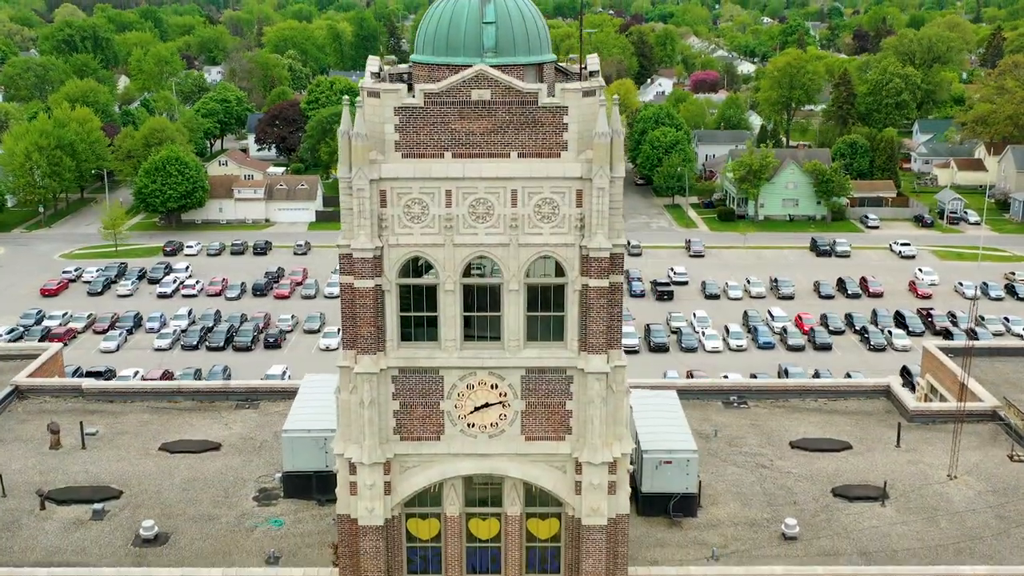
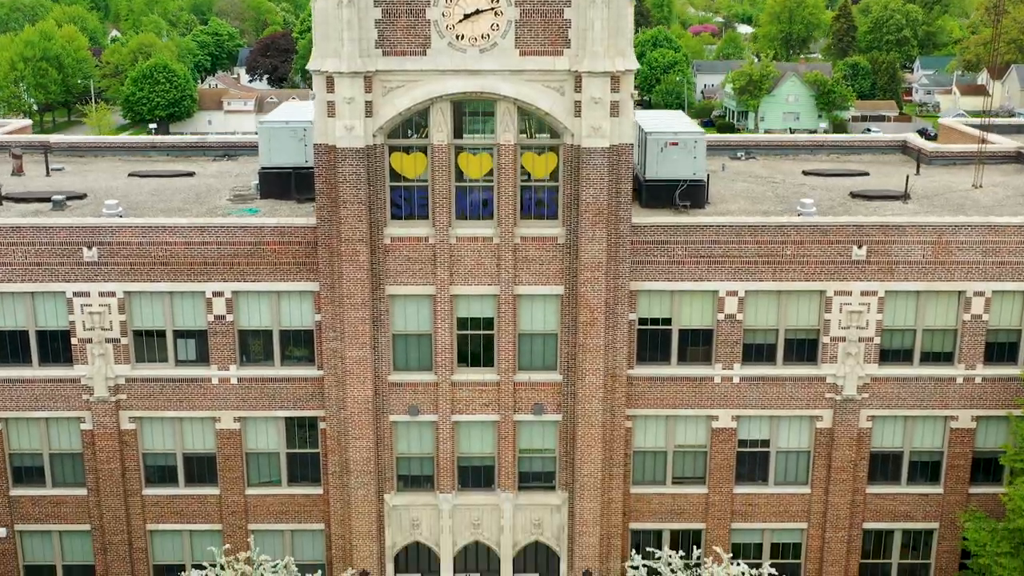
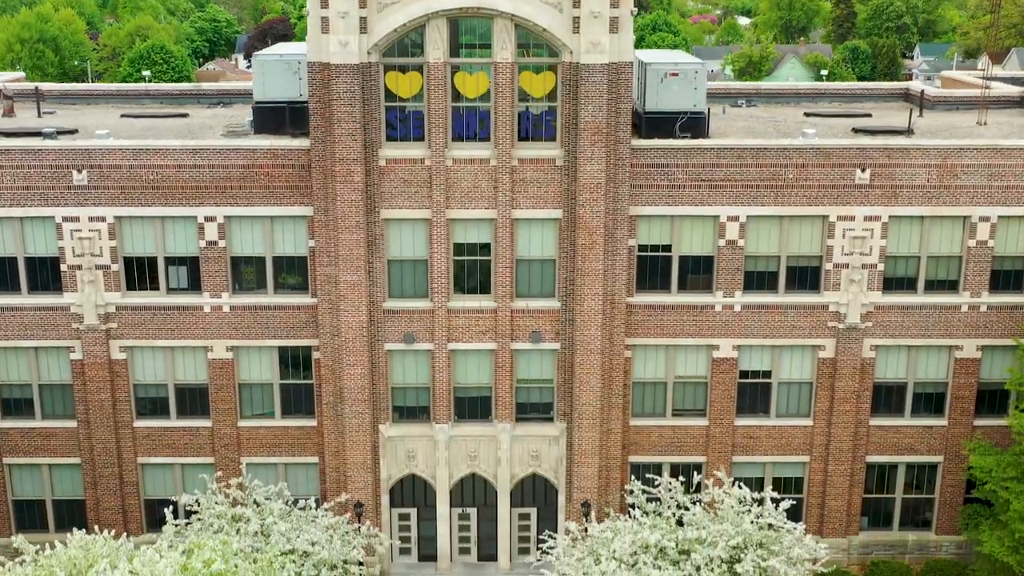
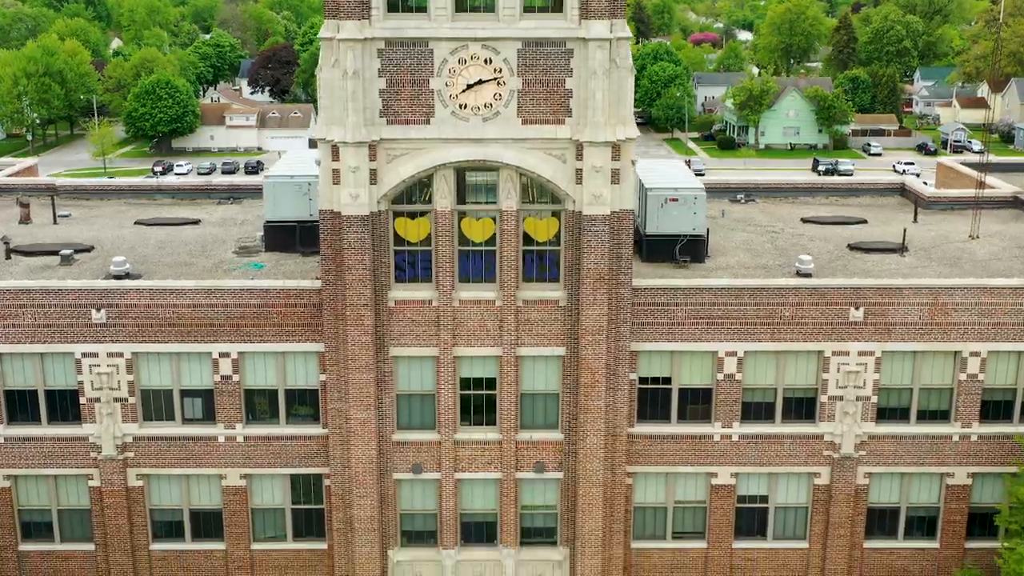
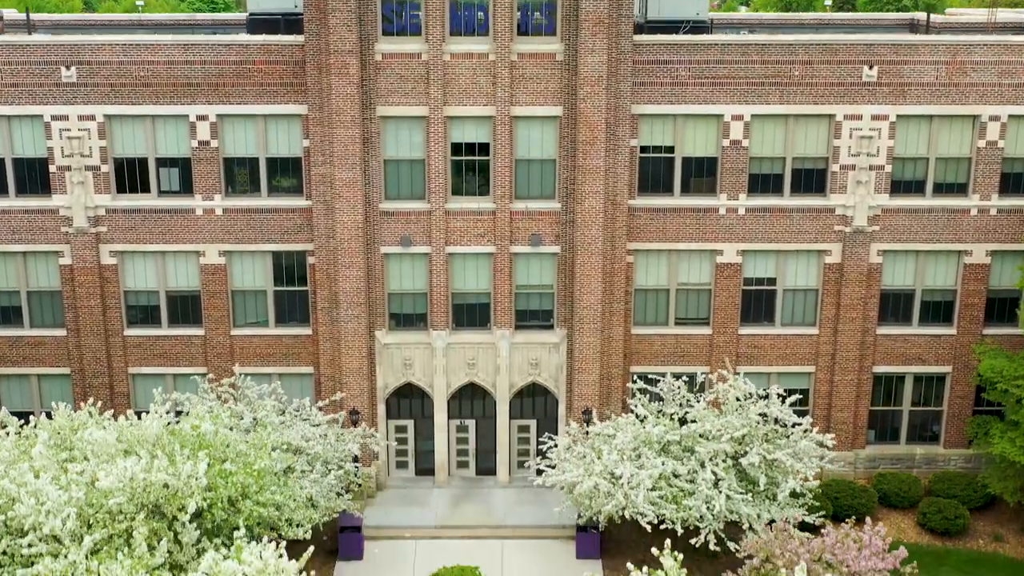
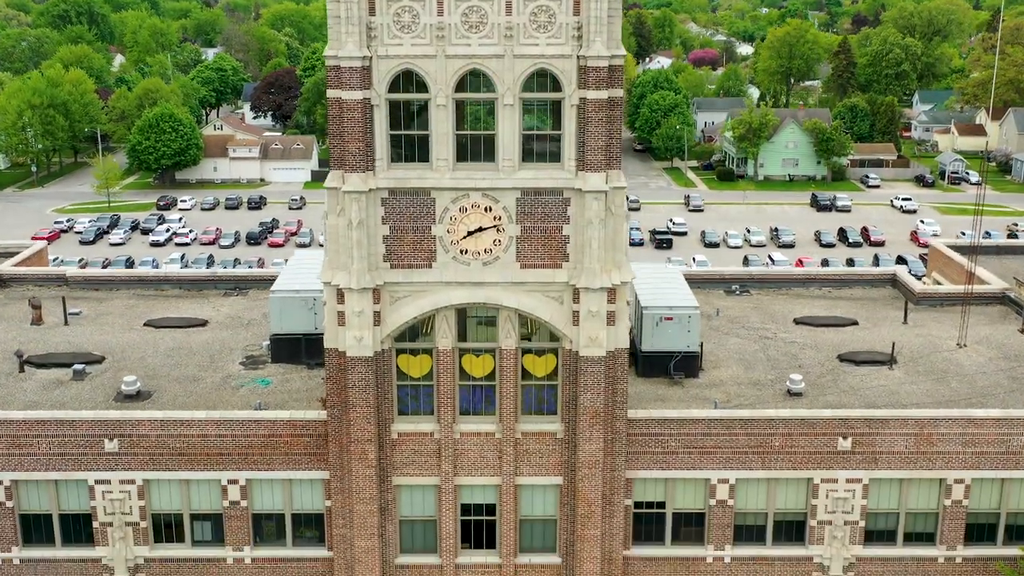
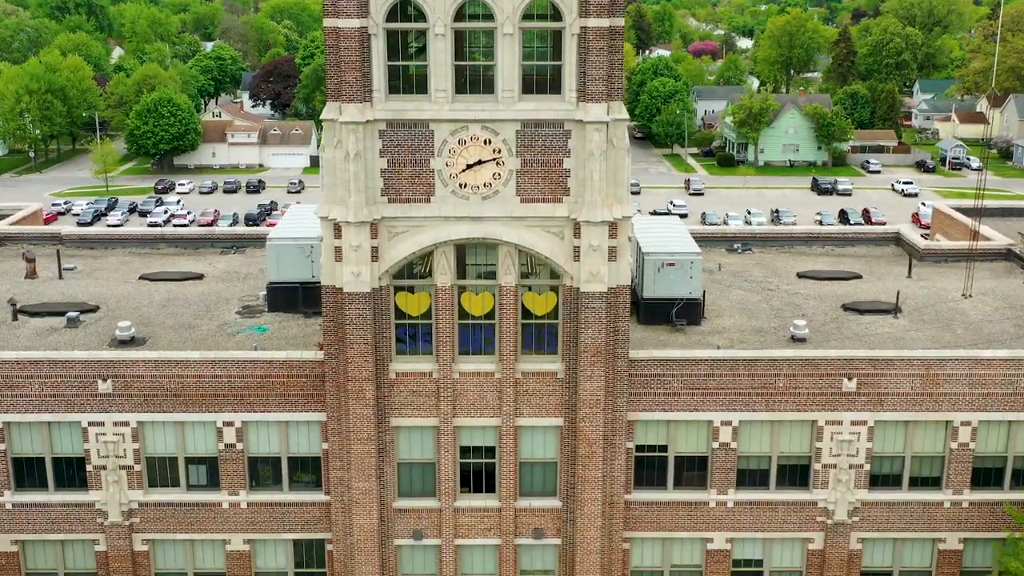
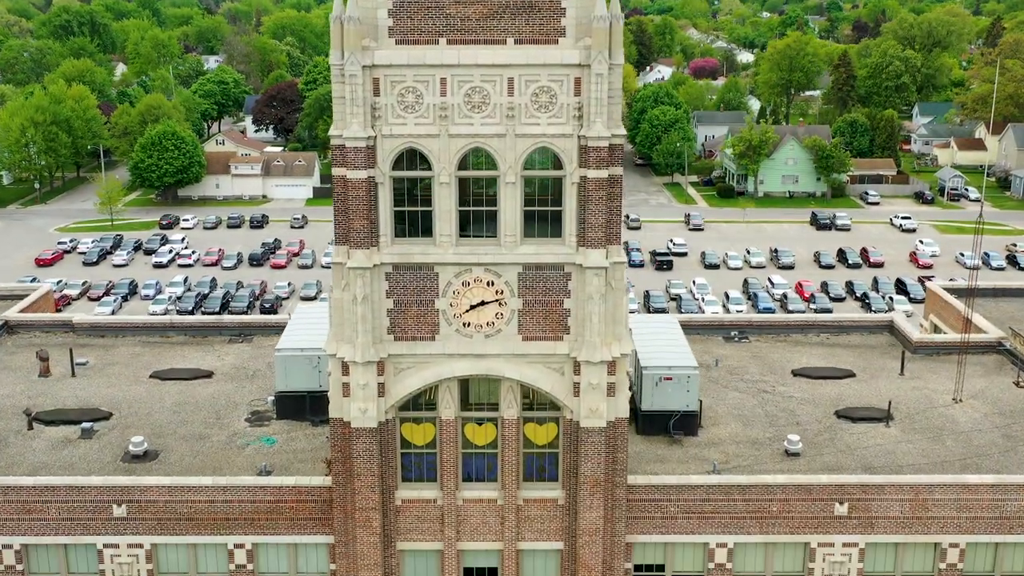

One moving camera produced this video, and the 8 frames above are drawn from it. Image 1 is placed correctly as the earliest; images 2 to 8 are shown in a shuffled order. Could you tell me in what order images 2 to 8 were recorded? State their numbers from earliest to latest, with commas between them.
8, 6, 7, 4, 2, 3, 5
